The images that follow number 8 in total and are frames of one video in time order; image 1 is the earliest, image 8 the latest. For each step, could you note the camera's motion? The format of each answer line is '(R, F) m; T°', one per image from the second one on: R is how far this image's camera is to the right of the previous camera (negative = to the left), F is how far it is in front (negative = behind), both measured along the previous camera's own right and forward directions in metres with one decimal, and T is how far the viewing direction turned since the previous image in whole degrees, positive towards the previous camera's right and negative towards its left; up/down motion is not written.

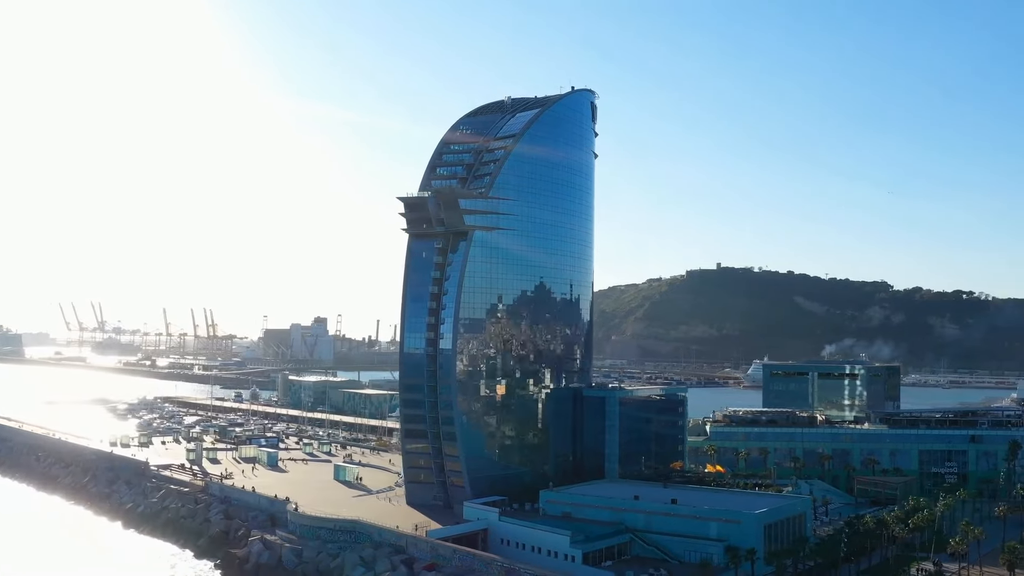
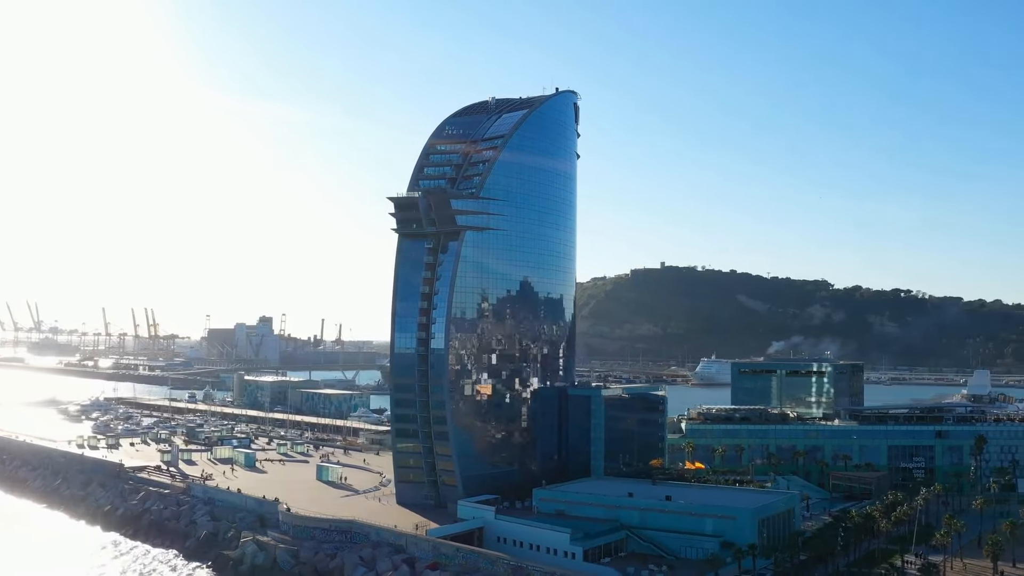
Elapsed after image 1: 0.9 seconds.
(-2.4, -0.3) m; +3°
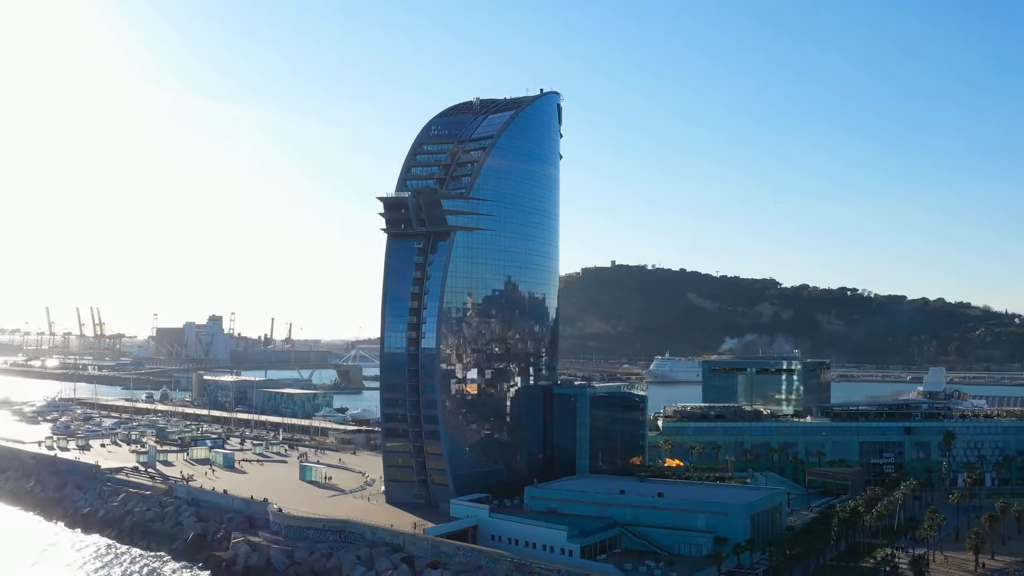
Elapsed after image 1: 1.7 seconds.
(-2.1, -0.3) m; +2°
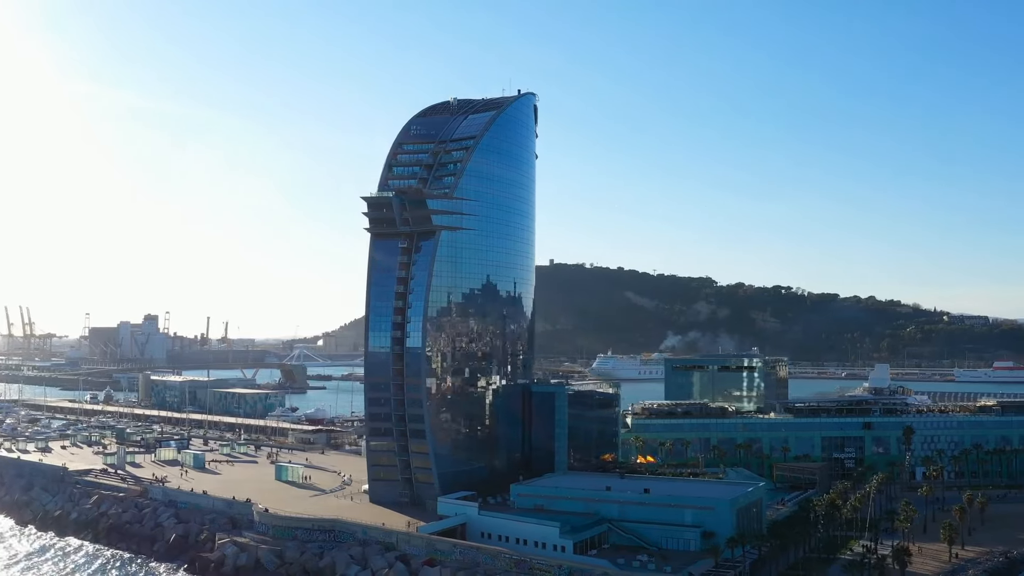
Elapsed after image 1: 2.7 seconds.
(-2.4, -0.5) m; +3°
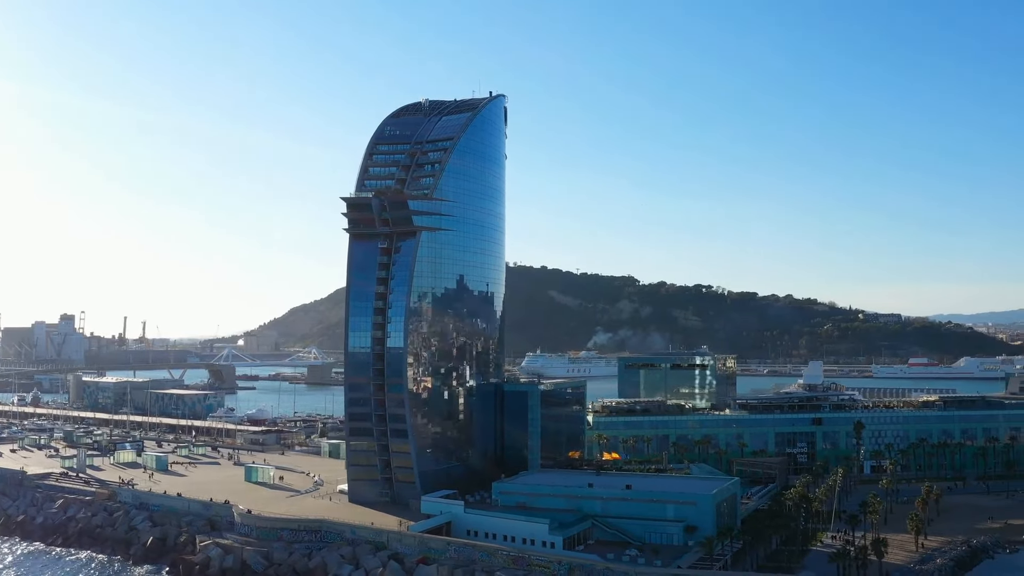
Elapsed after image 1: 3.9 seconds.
(-3.0, -0.7) m; +4°
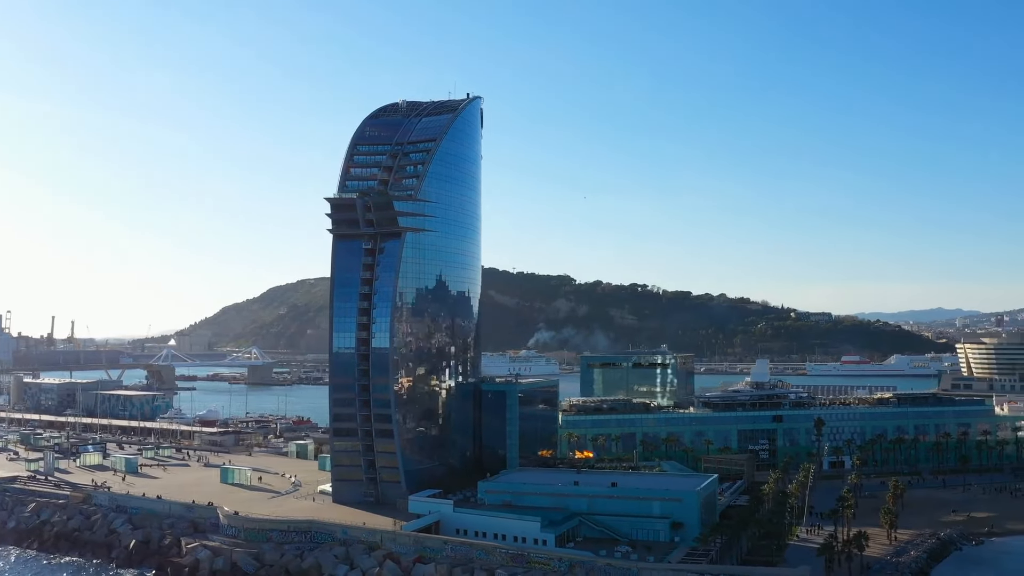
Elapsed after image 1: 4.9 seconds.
(-2.6, -0.7) m; +3°
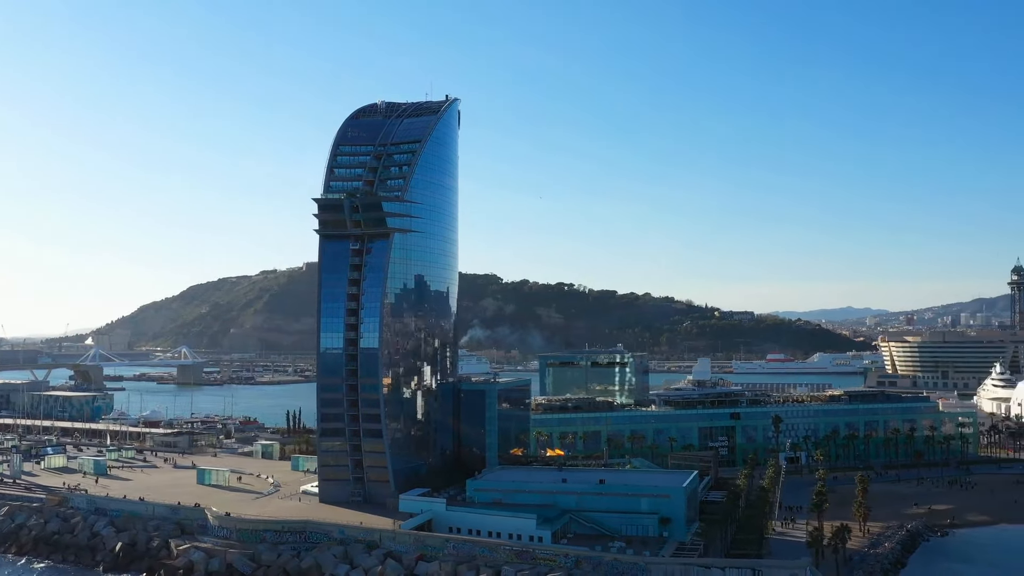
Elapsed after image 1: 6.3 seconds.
(-3.4, -0.9) m; +4°
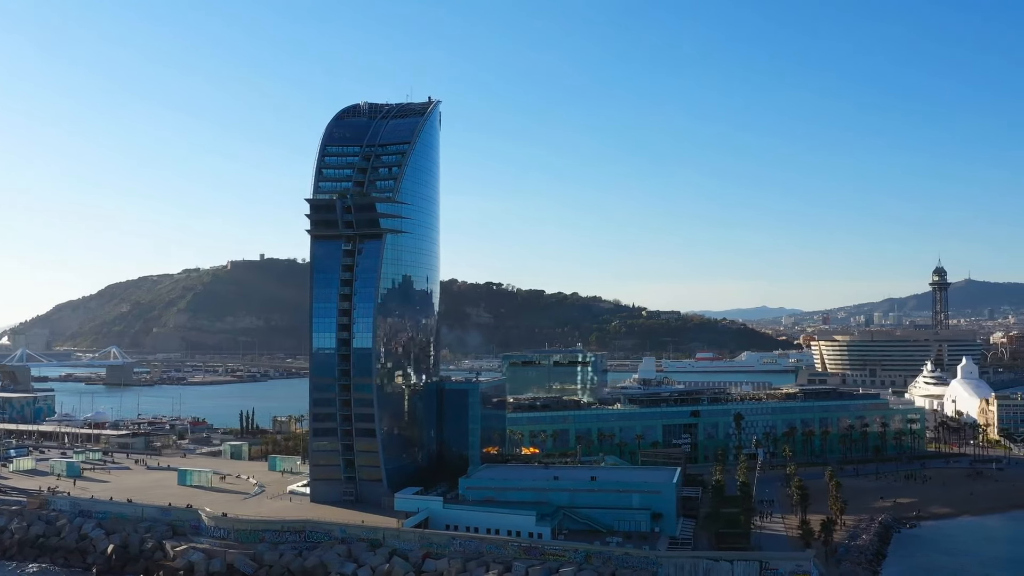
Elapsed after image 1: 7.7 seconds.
(-3.6, -1.1) m; +3°
